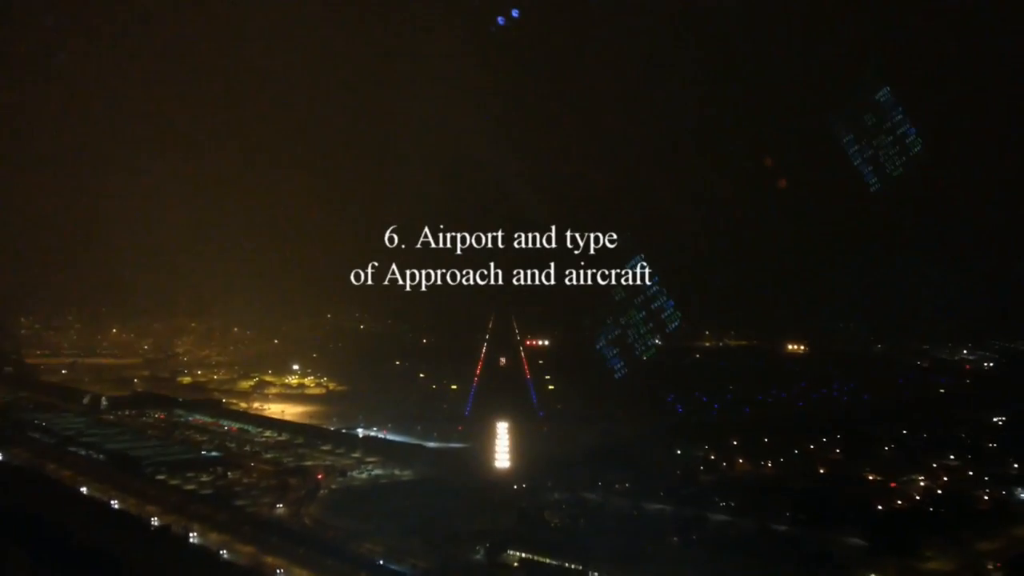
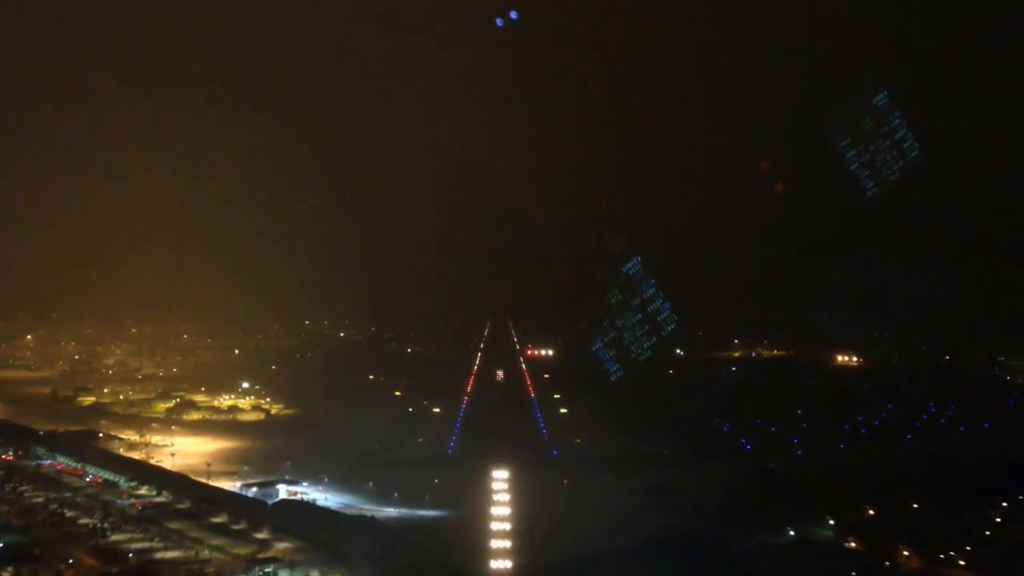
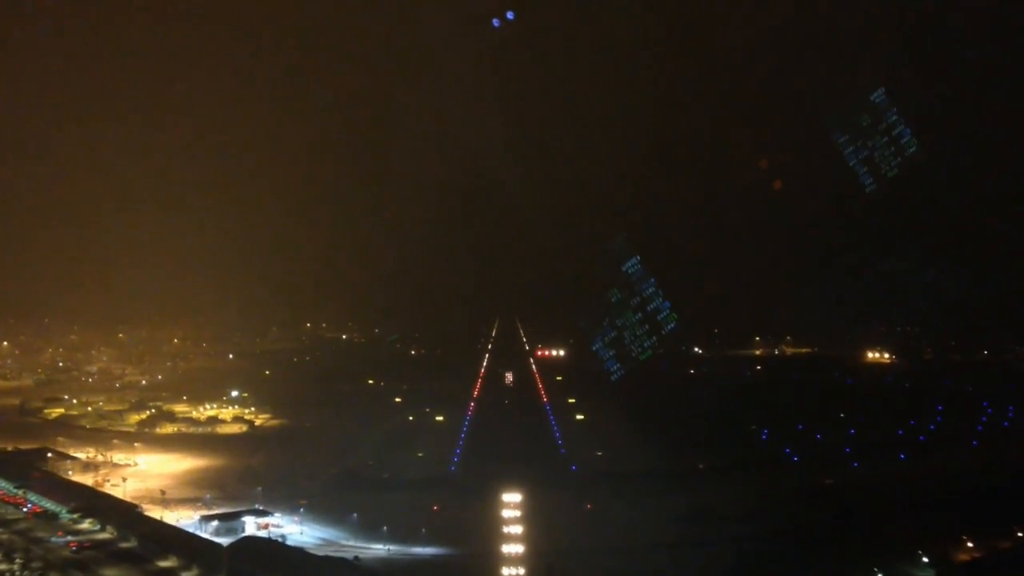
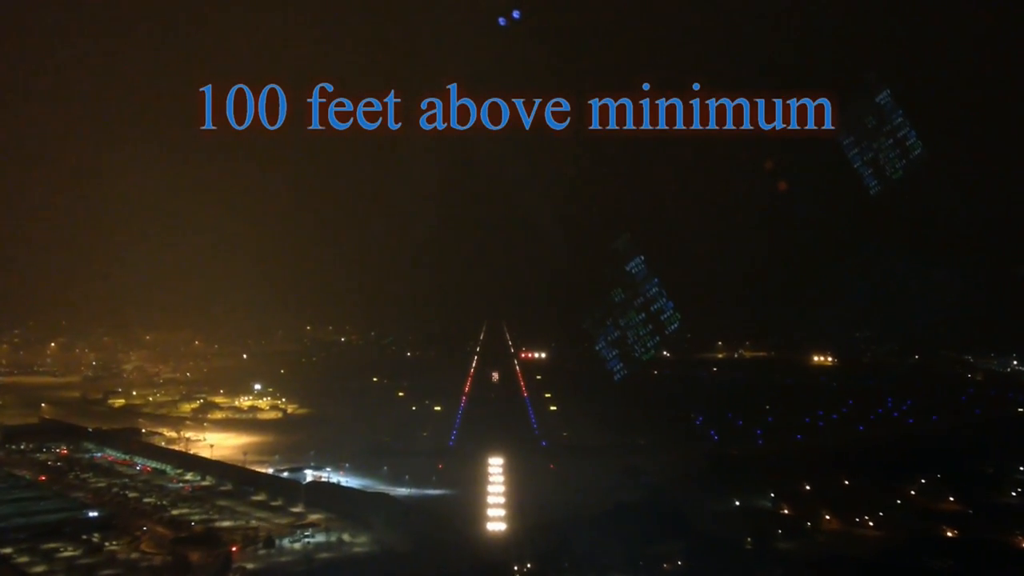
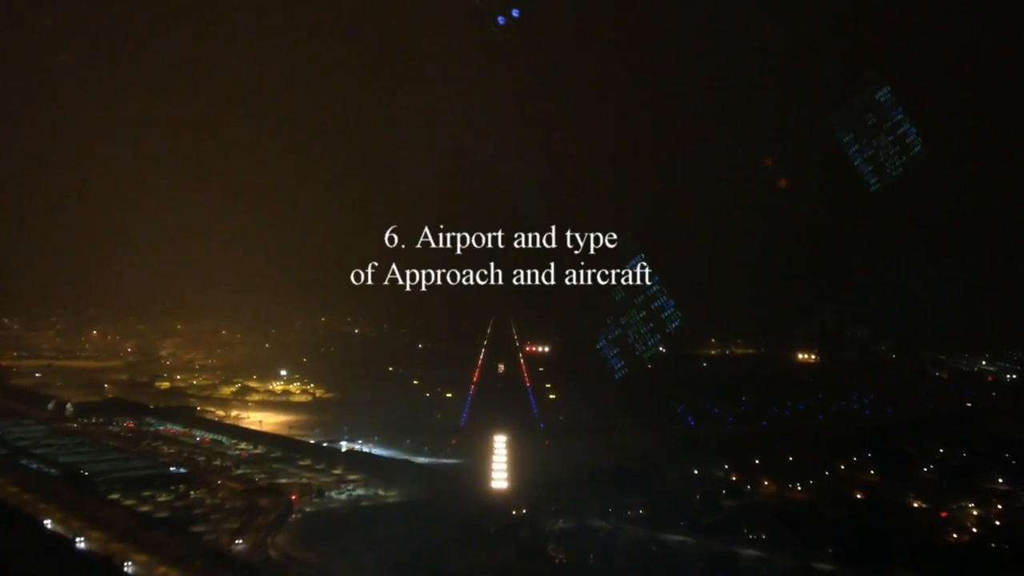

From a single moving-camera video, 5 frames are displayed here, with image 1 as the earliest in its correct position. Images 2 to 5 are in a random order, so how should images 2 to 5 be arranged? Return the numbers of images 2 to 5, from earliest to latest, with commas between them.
5, 4, 2, 3
